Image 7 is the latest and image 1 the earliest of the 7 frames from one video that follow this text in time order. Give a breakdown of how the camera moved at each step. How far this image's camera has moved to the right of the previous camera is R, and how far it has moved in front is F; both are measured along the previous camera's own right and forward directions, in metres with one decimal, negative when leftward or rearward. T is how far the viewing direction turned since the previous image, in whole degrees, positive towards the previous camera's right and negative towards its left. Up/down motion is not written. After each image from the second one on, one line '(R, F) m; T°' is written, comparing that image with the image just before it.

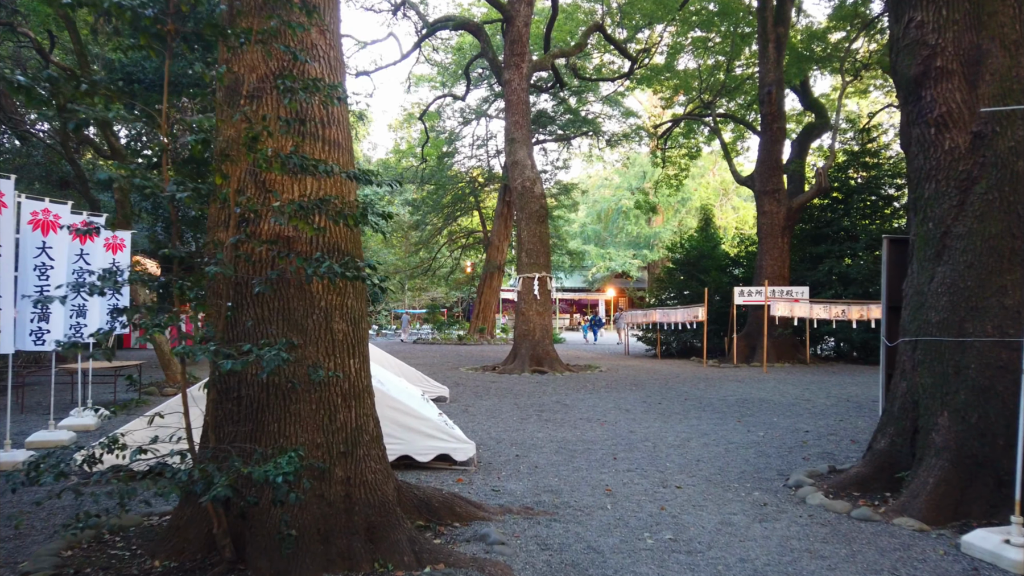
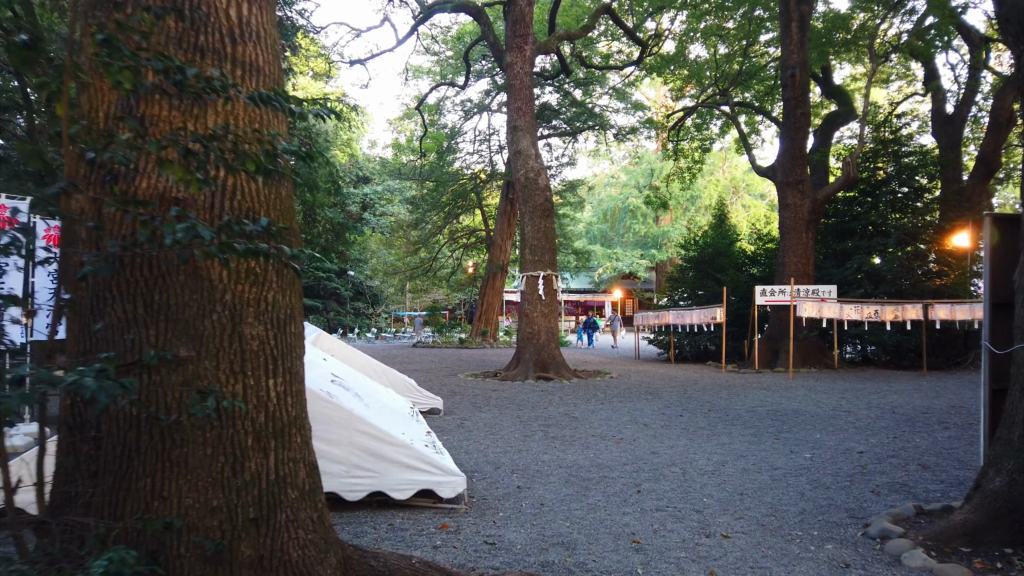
(0.0, +1.1) m; 0°
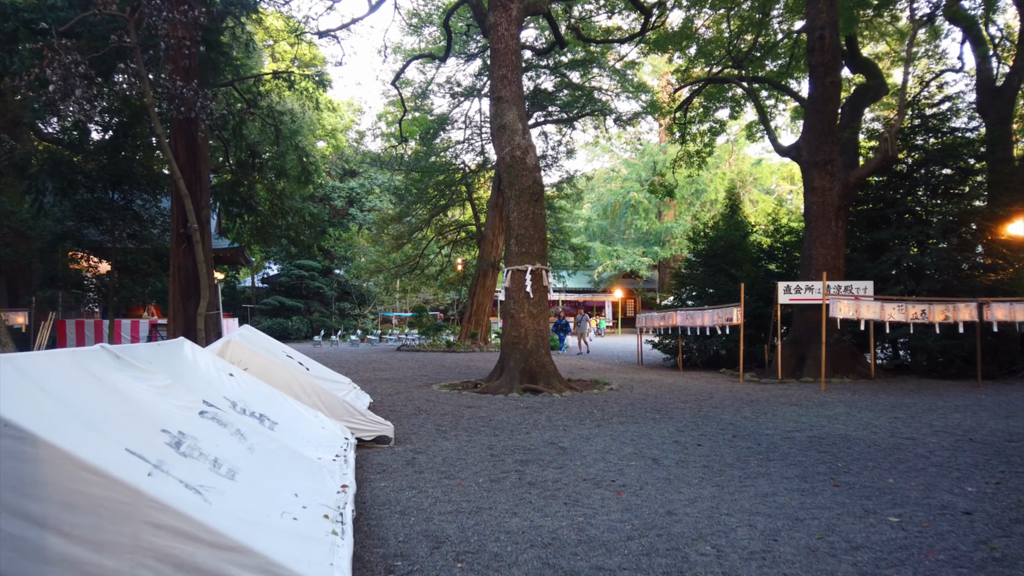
(+0.3, +1.9) m; 0°
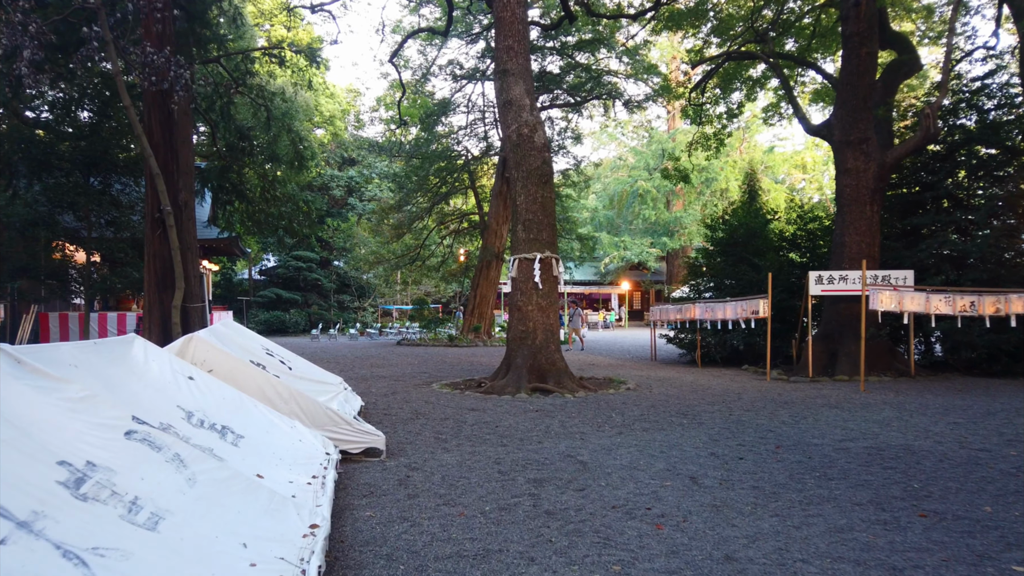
(-0.1, +1.0) m; 0°
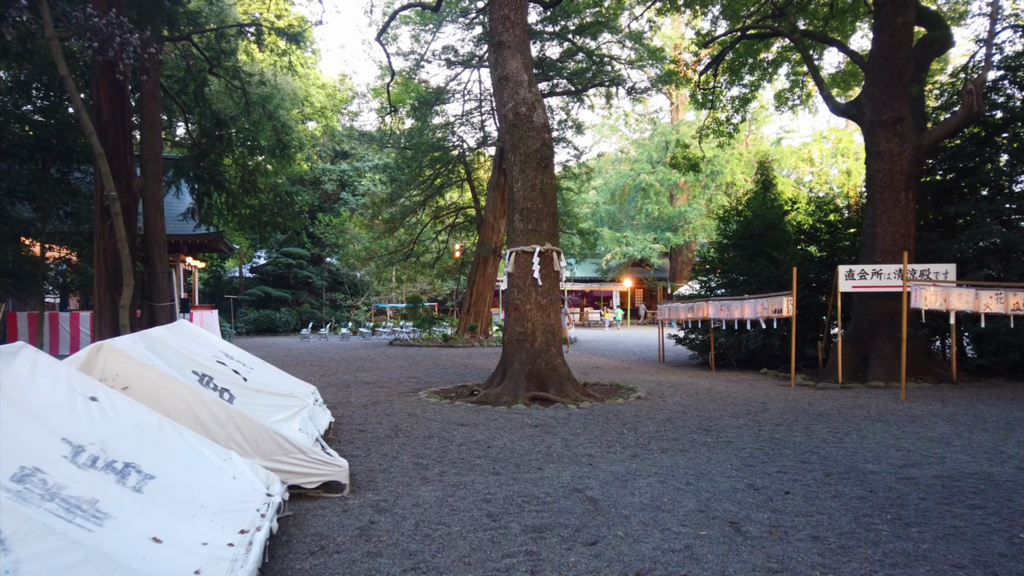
(0.0, +1.1) m; 0°
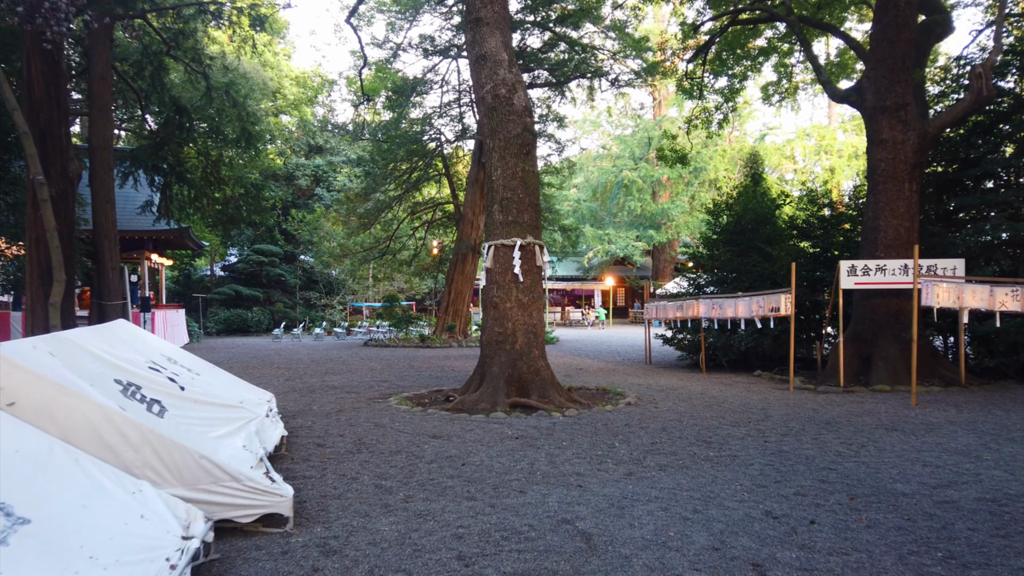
(0.0, +0.8) m; +2°
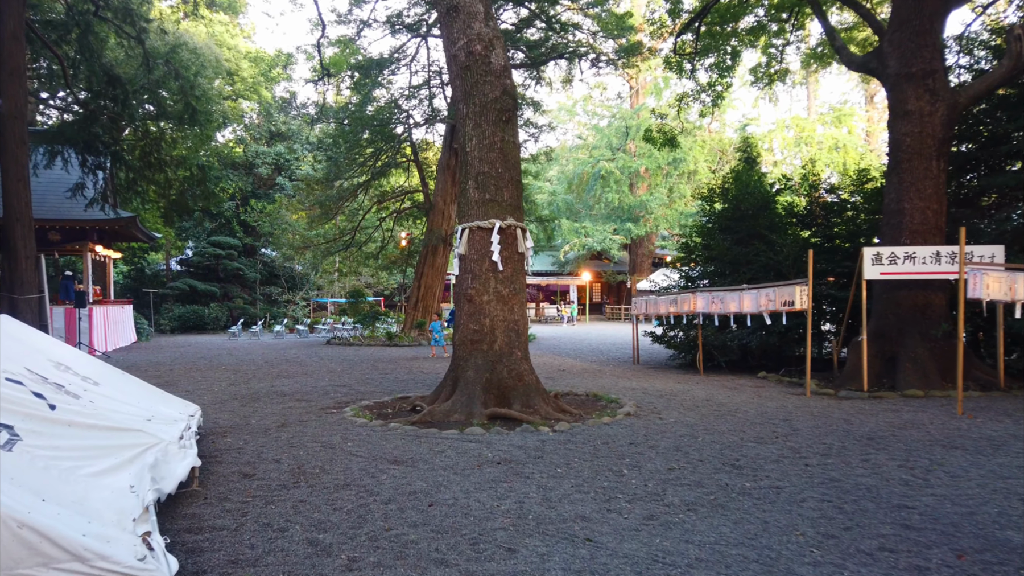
(-0.1, +1.3) m; +2°
